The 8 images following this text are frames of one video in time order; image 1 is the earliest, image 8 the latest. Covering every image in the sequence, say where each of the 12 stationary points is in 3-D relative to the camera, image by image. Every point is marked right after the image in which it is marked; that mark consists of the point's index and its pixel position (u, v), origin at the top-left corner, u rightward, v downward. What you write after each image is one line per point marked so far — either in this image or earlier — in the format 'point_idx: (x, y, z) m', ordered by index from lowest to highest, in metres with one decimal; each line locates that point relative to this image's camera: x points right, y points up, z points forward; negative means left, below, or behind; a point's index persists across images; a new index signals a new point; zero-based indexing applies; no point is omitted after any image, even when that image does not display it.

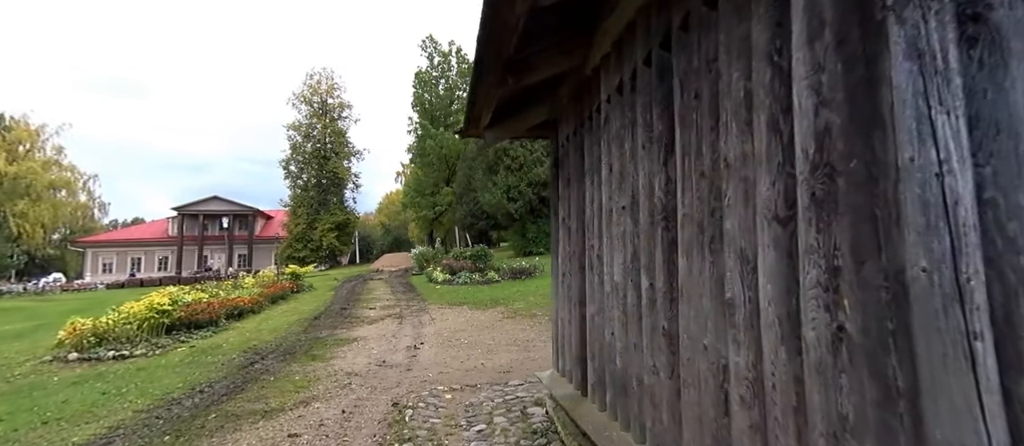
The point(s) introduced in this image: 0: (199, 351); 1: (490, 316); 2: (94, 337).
0: (-4.8, -1.9, +7.0) m
1: (-0.4, -1.6, +7.9) m
2: (-6.9, -1.9, +7.4) m
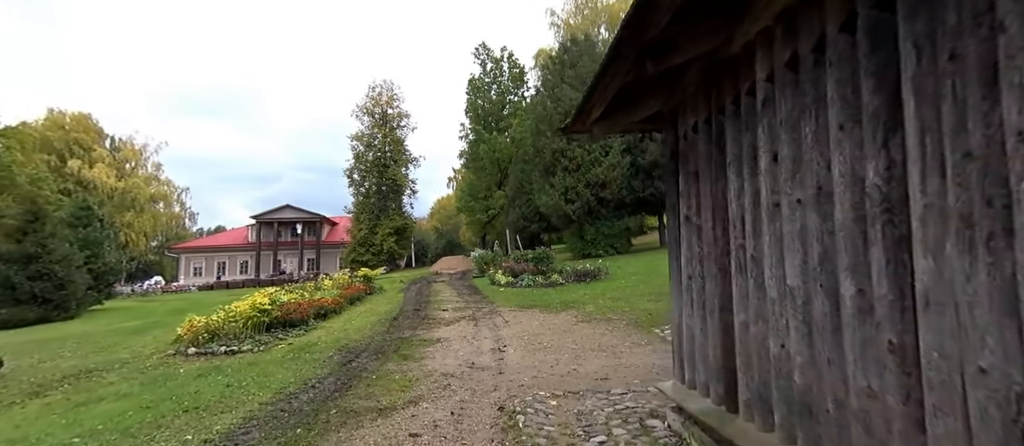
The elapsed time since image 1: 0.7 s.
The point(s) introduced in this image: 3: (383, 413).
0: (-3.5, -2.1, +7.4) m
1: (+1.0, -1.7, +7.8) m
2: (-5.5, -2.0, +8.1) m
3: (-1.0, -1.5, +3.5) m
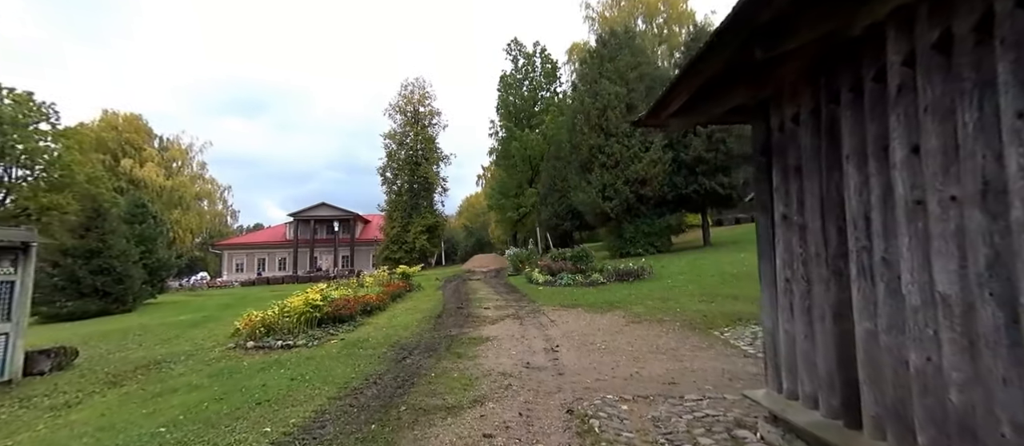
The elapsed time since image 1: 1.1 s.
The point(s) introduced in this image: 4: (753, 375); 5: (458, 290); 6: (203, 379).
0: (-2.7, -2.0, +7.6) m
1: (+1.8, -1.7, +7.7) m
2: (-4.7, -2.0, +8.4) m
3: (-0.5, -1.5, +3.5) m
4: (+2.1, -1.3, +3.9) m
5: (-2.1, -2.5, +16.3) m
6: (-4.1, -2.1, +6.0) m
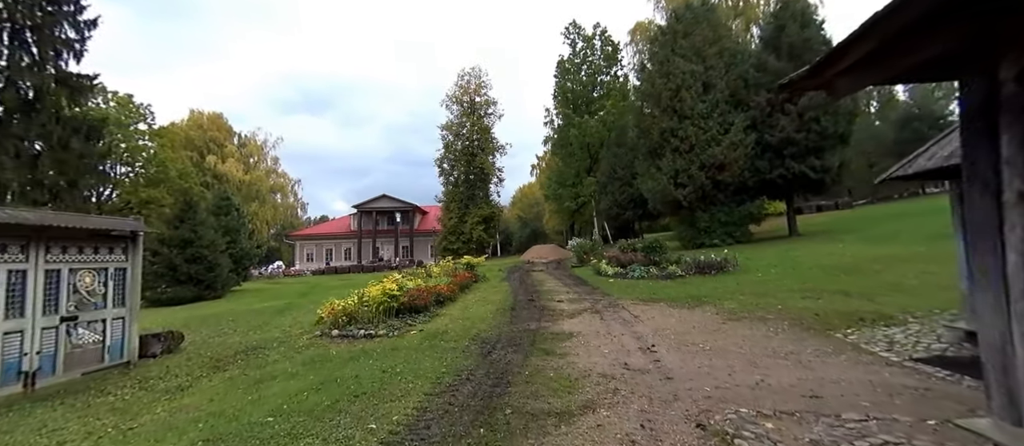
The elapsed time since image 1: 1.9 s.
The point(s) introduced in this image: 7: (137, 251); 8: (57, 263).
0: (-1.4, -1.9, +7.6) m
1: (+3.1, -1.5, +7.1) m
2: (-3.2, -1.8, +8.6) m
3: (+0.4, -1.4, +3.2) m
4: (+3.0, -1.2, +3.3) m
5: (+0.3, -2.1, +16.2) m
6: (-3.0, -2.0, +6.1) m
7: (-6.1, -0.4, +7.3) m
8: (-6.2, -0.5, +6.1) m
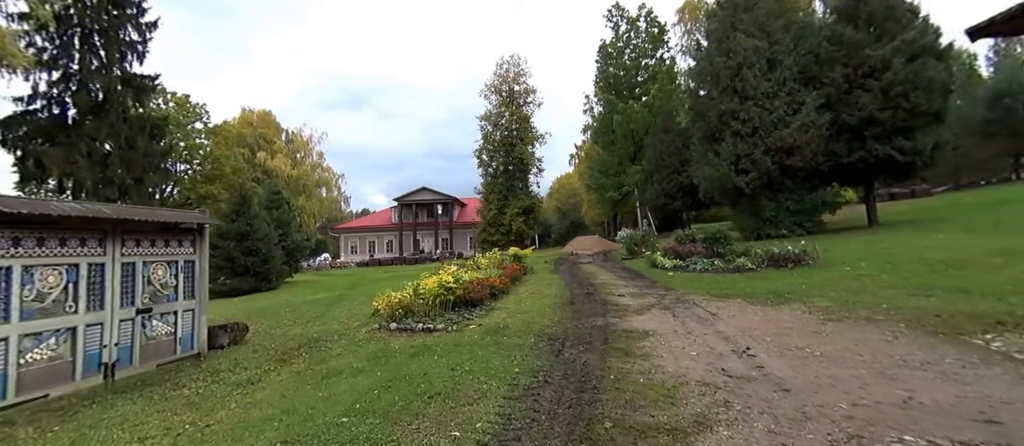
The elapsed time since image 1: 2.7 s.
0: (-0.3, -1.8, +7.3) m
1: (+4.1, -1.3, +6.5) m
2: (-2.1, -1.7, +8.5) m
3: (+1.0, -1.4, +2.8) m
4: (+3.6, -1.1, +2.6) m
5: (+2.1, -1.8, +15.7) m
6: (-2.0, -1.9, +6.0) m
7: (-5.1, -0.3, +7.4) m
8: (-5.2, -0.4, +6.2) m
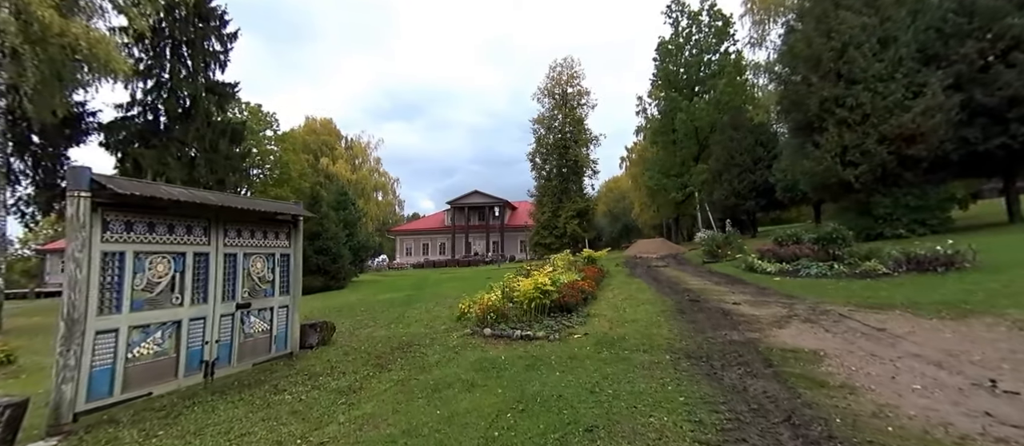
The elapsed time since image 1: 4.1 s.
0: (+1.3, -1.7, +6.4) m
1: (+5.6, -1.3, +5.1) m
2: (-0.3, -1.6, +7.8) m
3: (+2.2, -1.3, +1.8) m
4: (+4.8, -1.1, +1.3) m
5: (+4.6, -1.8, +14.5) m
6: (-0.5, -1.8, +5.3) m
7: (-3.4, -0.2, +7.1) m
8: (-3.7, -0.3, +5.9) m
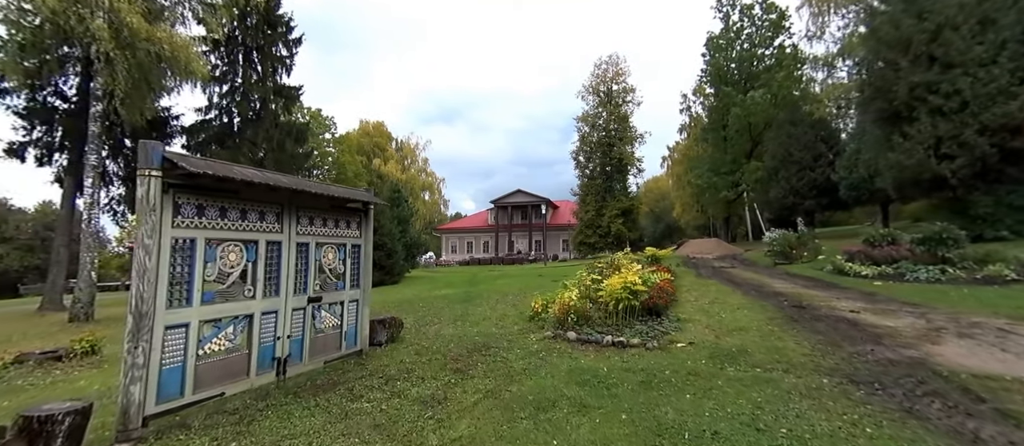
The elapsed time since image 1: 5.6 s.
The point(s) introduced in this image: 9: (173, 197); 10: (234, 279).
0: (+2.5, -1.6, +5.4) m
1: (+6.7, -1.2, +3.8) m
2: (+1.0, -1.5, +6.9) m
3: (+3.0, -1.2, +0.8) m
4: (+5.5, -1.0, +0.1) m
5: (+6.5, -1.7, +13.2) m
6: (+0.6, -1.7, +4.4) m
7: (-2.1, -0.1, +6.5) m
8: (-2.5, -0.2, +5.3) m
9: (-3.1, +0.2, +4.1) m
10: (-2.8, -0.6, +4.5) m
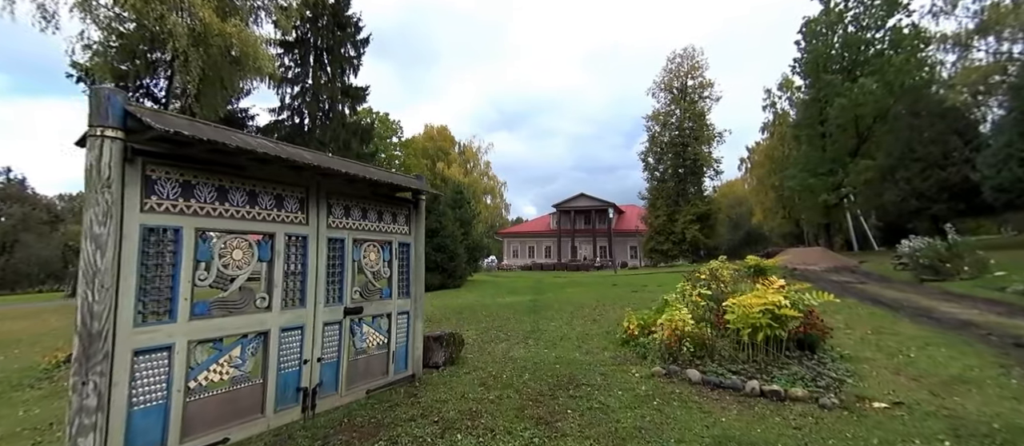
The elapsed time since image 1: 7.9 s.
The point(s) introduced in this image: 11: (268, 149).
0: (+3.4, -1.5, +3.3) m
1: (+7.3, -1.2, +1.1) m
2: (+2.1, -1.5, +5.1) m
3: (+3.2, -1.1, -1.3) m
4: (+5.6, -1.0, -2.4) m
5: (+8.4, -1.8, +10.5) m
6: (+1.4, -1.6, +2.7) m
7: (-1.0, 0.0, +5.1) m
8: (-1.5, -0.1, +3.9) m
9: (-2.4, +0.4, +2.8) m
10: (-2.0, -0.5, +3.2) m
11: (-1.7, +0.6, +3.2) m
